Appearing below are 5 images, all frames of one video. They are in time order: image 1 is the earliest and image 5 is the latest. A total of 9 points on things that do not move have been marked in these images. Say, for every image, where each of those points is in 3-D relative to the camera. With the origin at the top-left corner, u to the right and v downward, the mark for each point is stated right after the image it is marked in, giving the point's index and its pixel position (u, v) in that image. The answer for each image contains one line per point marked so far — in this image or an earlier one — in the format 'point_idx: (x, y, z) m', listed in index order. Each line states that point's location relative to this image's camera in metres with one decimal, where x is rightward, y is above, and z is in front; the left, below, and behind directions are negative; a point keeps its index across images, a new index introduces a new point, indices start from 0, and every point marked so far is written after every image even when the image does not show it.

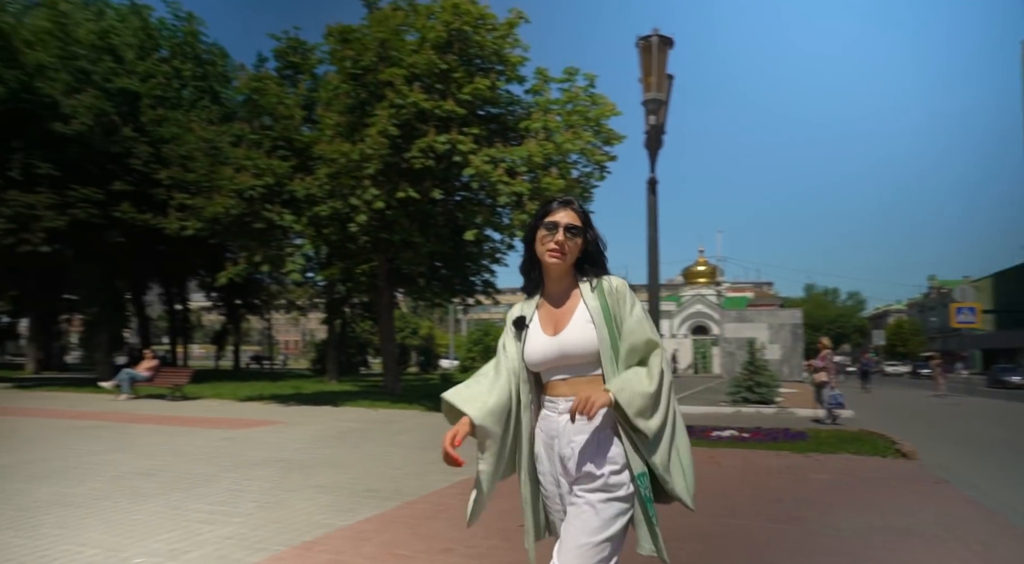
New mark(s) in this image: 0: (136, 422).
0: (-6.1, -2.3, +10.7) m
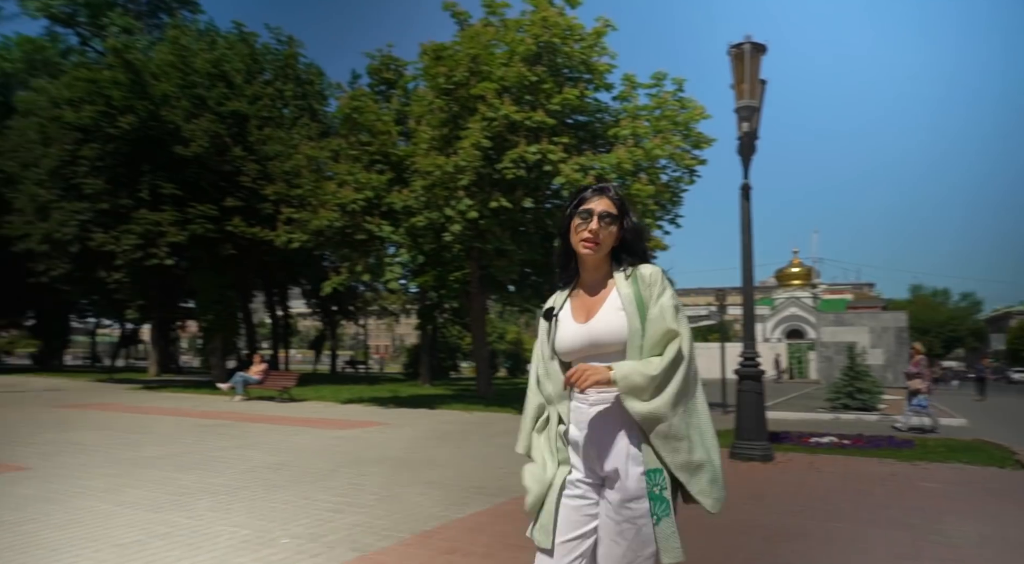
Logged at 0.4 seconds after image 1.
0: (-4.5, -2.5, +11.6) m
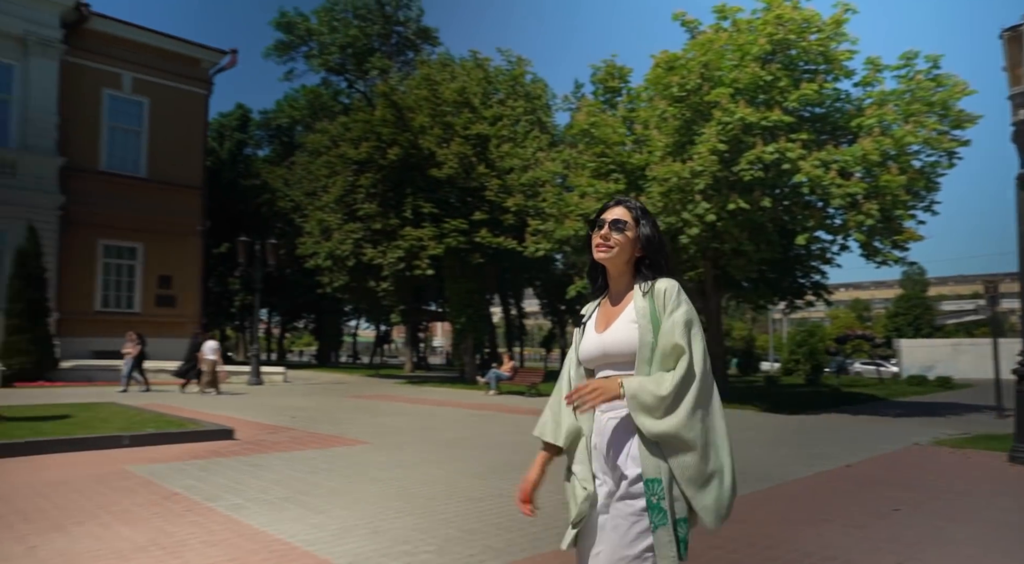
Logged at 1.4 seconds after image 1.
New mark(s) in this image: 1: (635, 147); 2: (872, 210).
0: (+0.1, -2.6, +13.2) m
1: (+3.0, +3.2, +16.0) m
2: (+7.0, +1.4, +12.9) m
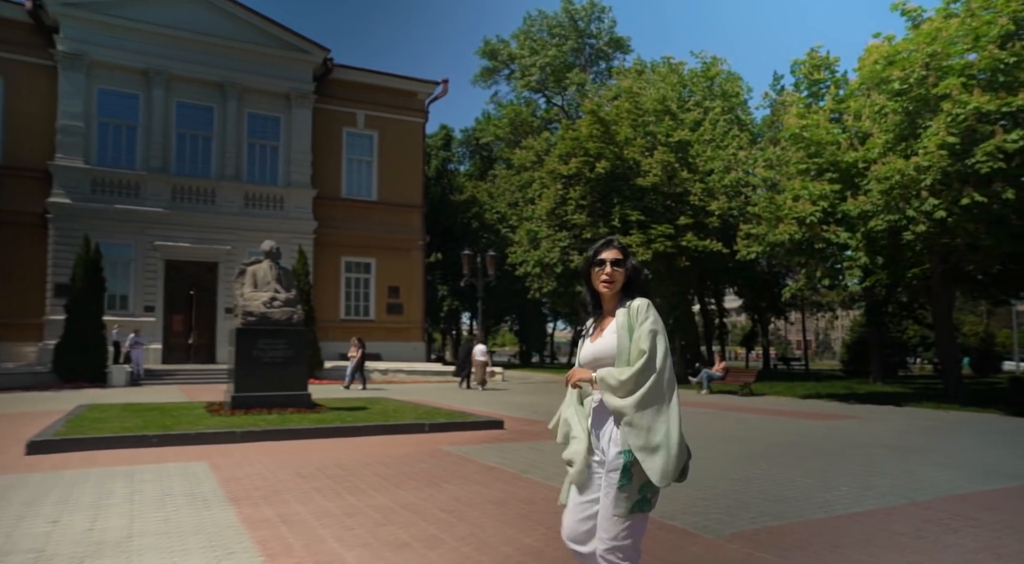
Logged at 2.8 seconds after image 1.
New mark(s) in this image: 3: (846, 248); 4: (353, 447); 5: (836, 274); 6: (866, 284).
0: (+4.6, -2.7, +13.7) m
1: (+8.0, +3.2, +15.6) m
2: (+11.1, +1.5, +11.6) m
3: (+8.1, +0.8, +16.0) m
4: (-1.9, -2.0, +8.0) m
5: (+7.9, +0.2, +16.2) m
6: (+10.0, -0.1, +18.7) m
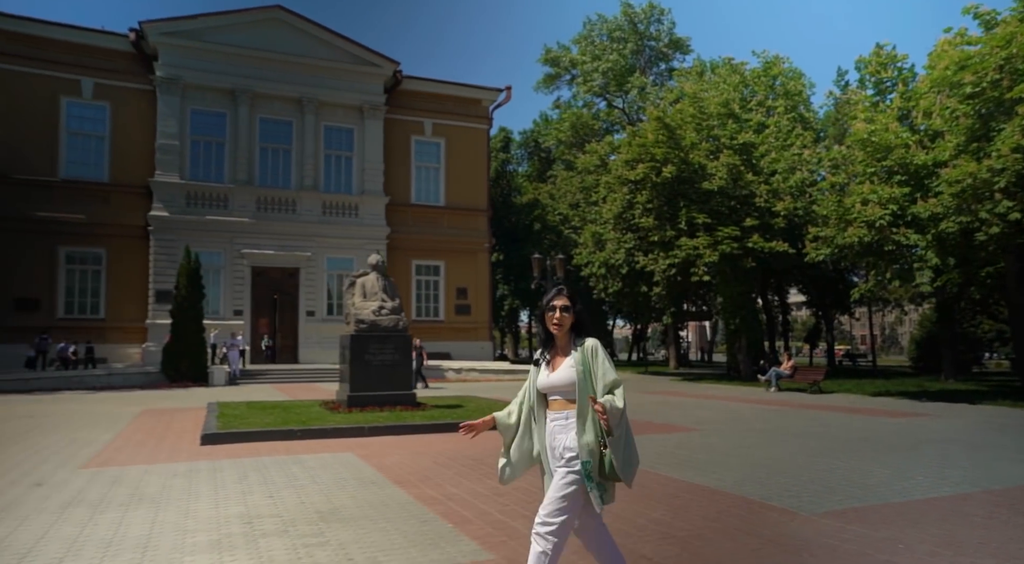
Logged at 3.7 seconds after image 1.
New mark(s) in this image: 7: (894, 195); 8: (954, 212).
0: (+6.4, -2.8, +14.3) m
1: (+9.8, +3.2, +15.9) m
2: (+12.6, +1.5, +11.6) m
3: (+10.0, +0.8, +16.2) m
4: (-0.6, -2.2, +9.0) m
5: (+9.8, +0.2, +16.4) m
6: (+12.1, 0.0, +18.8) m
7: (+9.1, +2.1, +15.7) m
8: (+9.5, +1.5, +14.2) m
